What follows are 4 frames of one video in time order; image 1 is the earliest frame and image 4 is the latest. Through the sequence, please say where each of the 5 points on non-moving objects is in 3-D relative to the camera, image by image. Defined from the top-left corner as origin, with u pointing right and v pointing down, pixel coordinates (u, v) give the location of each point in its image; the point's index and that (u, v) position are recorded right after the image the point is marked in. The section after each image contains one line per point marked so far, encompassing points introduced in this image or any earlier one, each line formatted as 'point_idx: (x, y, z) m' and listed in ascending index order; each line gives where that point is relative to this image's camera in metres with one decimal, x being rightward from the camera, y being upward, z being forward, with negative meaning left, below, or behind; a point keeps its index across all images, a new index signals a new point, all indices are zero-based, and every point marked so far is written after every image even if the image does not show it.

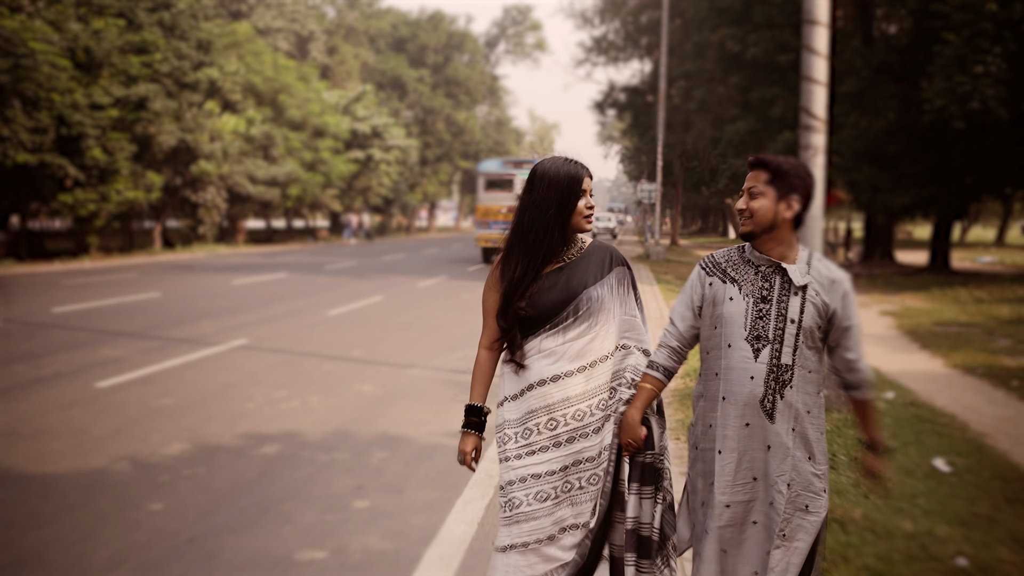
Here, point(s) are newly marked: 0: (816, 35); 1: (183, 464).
0: (+2.0, +1.6, +5.3) m
1: (-1.9, -1.0, +4.8) m
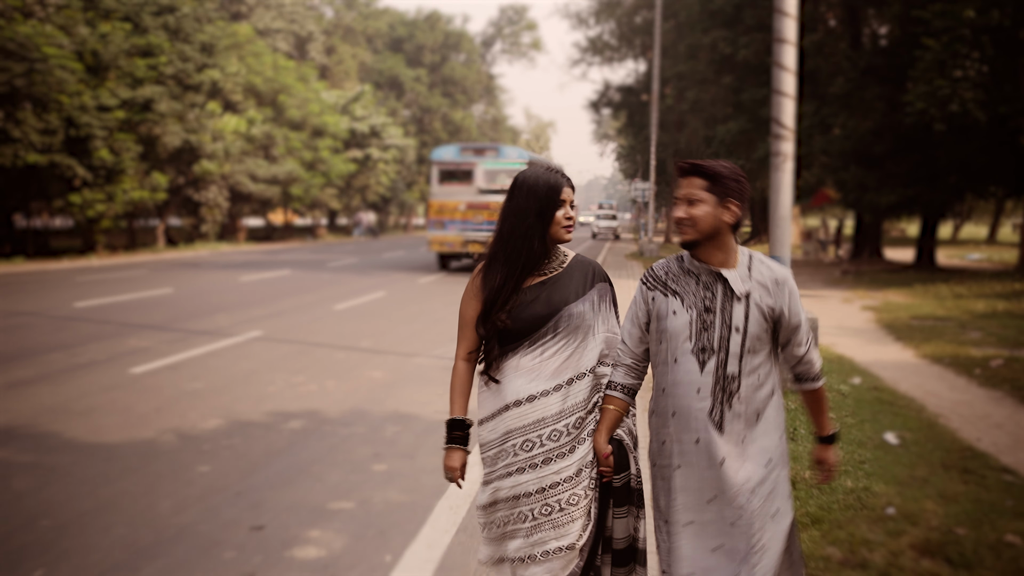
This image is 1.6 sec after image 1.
0: (+2.0, +1.7, +6.0) m
1: (-1.9, -1.0, +5.5) m
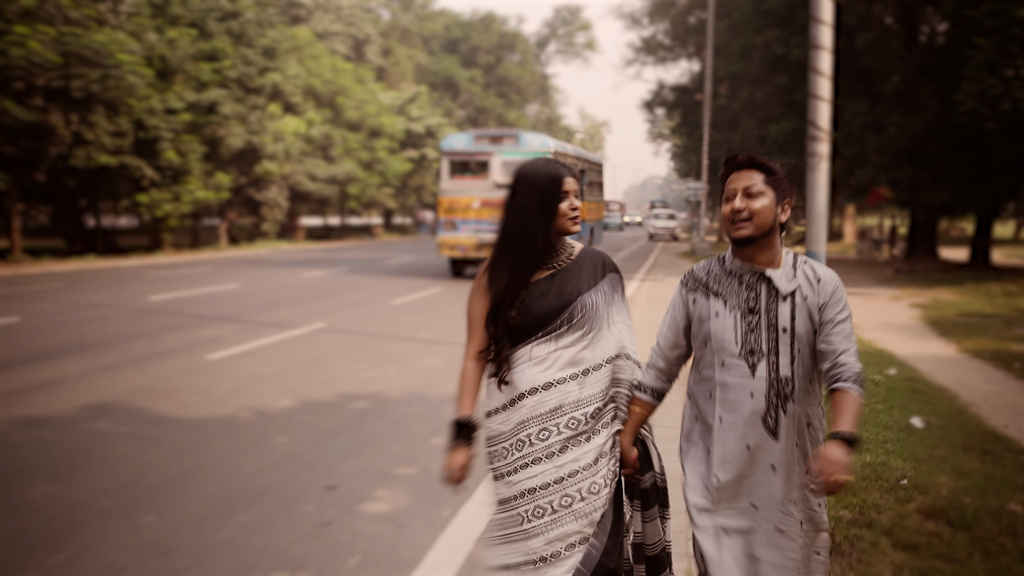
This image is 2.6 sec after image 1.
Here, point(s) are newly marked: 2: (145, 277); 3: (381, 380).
0: (+2.3, +1.7, +6.3) m
1: (-1.6, -0.9, +6.1) m
2: (-8.3, +0.2, +18.7) m
3: (-1.2, -0.8, +7.3) m
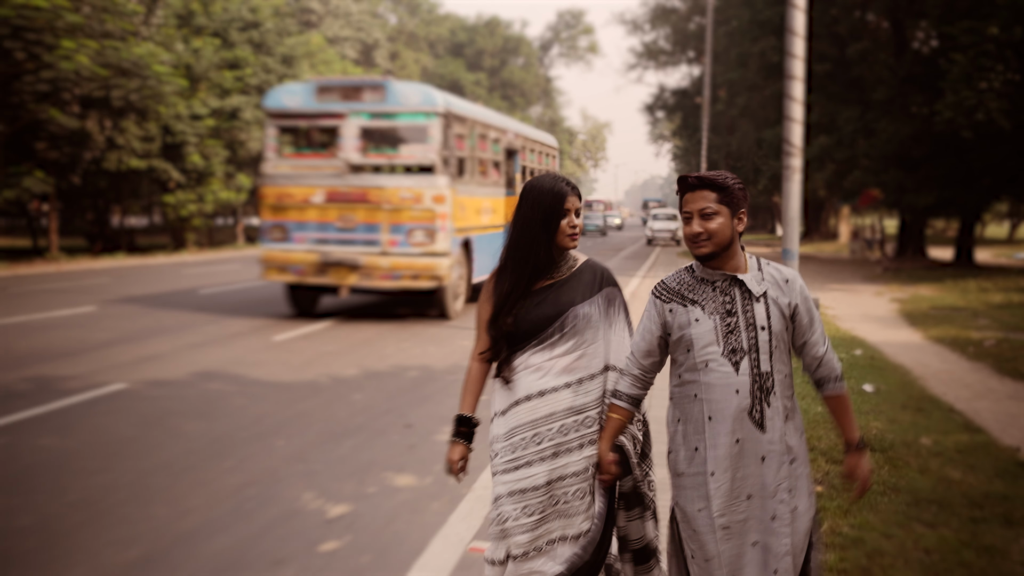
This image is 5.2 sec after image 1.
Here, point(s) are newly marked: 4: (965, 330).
0: (+2.6, +1.8, +7.7) m
1: (-1.4, -0.8, +7.5) m
2: (-8.0, +0.3, +20.2) m
3: (-0.9, -0.7, +8.7) m
4: (+6.6, -0.6, +12.1) m
